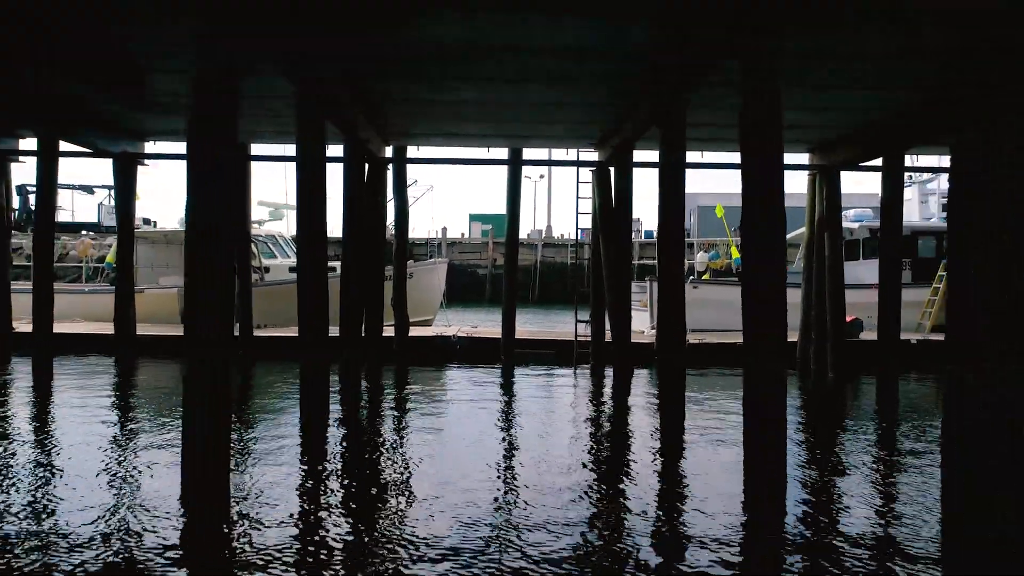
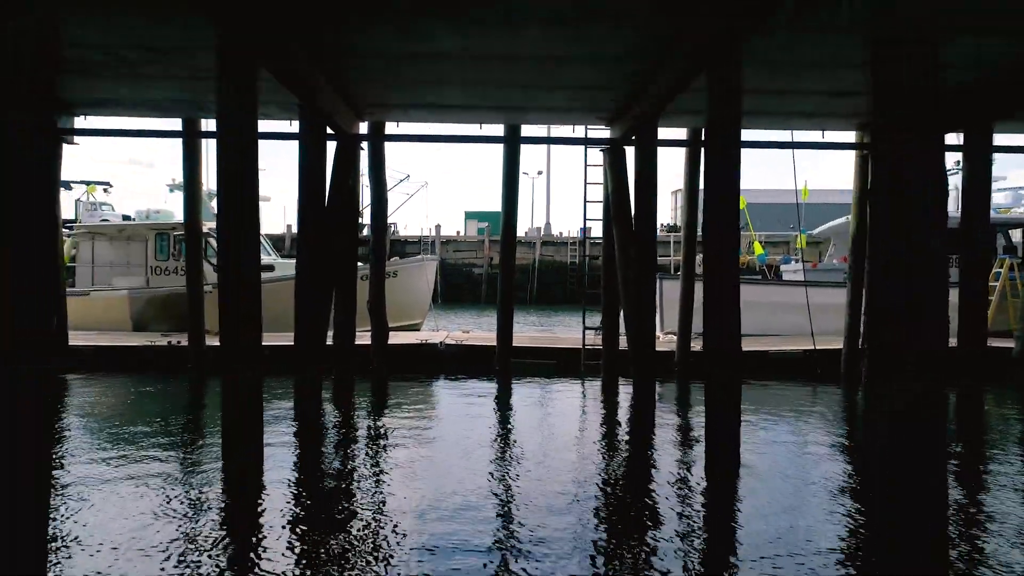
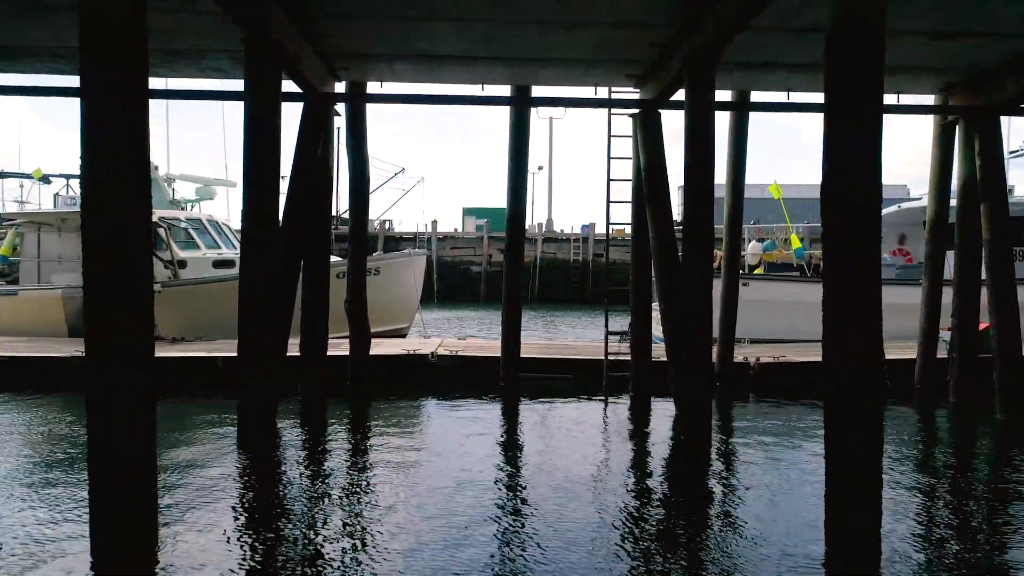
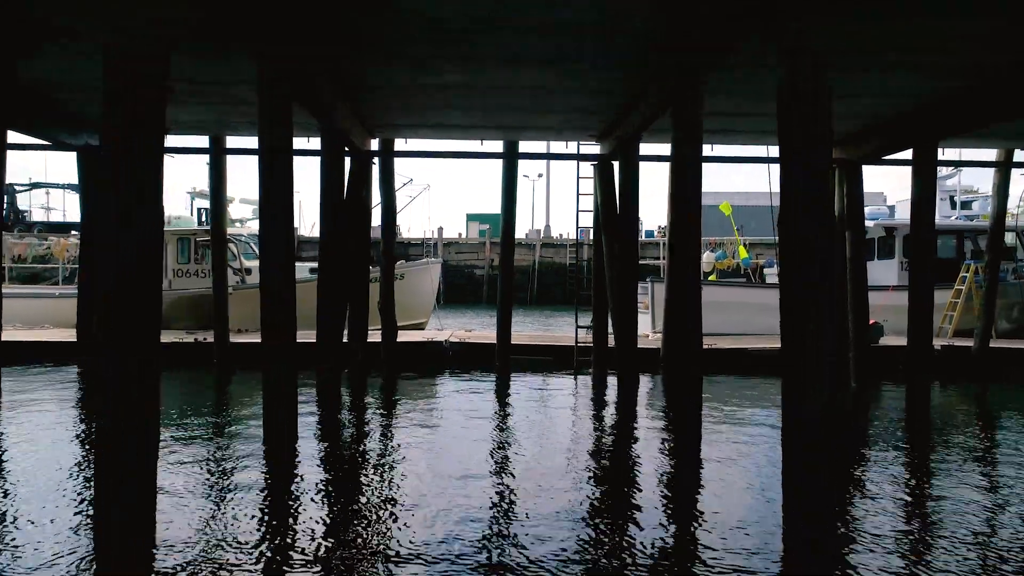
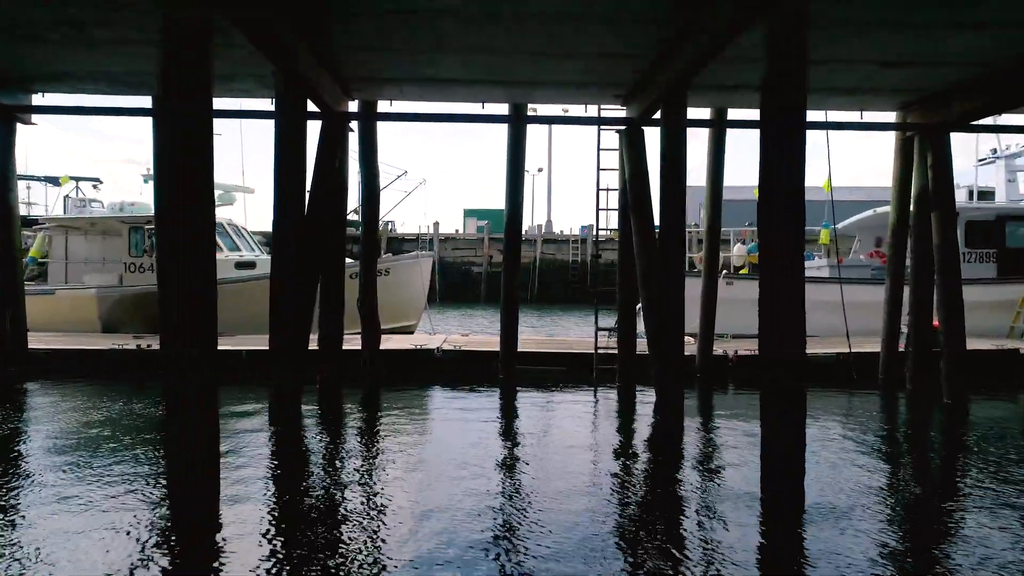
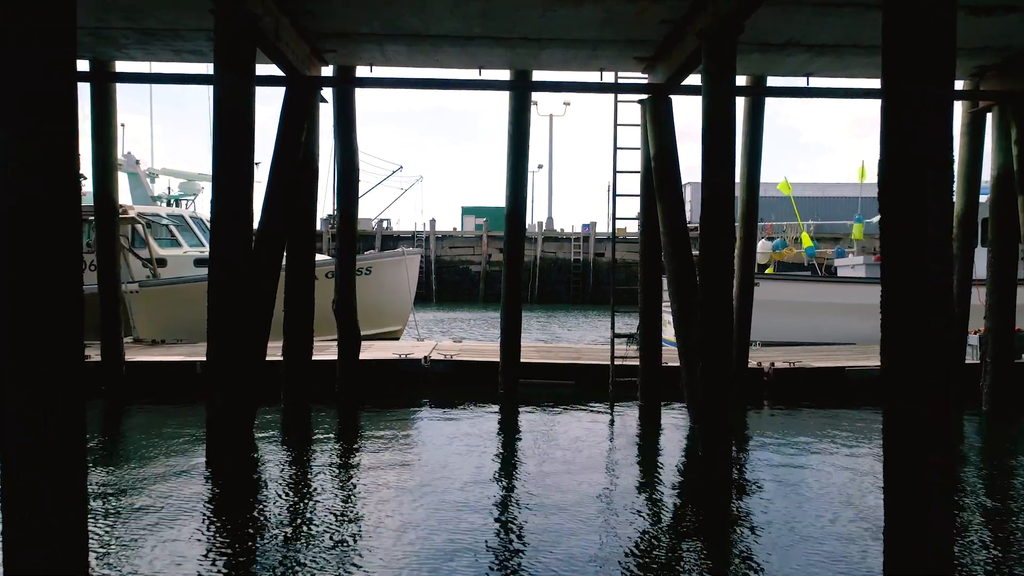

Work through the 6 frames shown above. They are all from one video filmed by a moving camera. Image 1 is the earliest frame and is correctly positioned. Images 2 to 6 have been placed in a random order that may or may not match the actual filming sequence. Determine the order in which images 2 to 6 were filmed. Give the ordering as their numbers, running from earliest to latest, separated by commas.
4, 2, 5, 3, 6
